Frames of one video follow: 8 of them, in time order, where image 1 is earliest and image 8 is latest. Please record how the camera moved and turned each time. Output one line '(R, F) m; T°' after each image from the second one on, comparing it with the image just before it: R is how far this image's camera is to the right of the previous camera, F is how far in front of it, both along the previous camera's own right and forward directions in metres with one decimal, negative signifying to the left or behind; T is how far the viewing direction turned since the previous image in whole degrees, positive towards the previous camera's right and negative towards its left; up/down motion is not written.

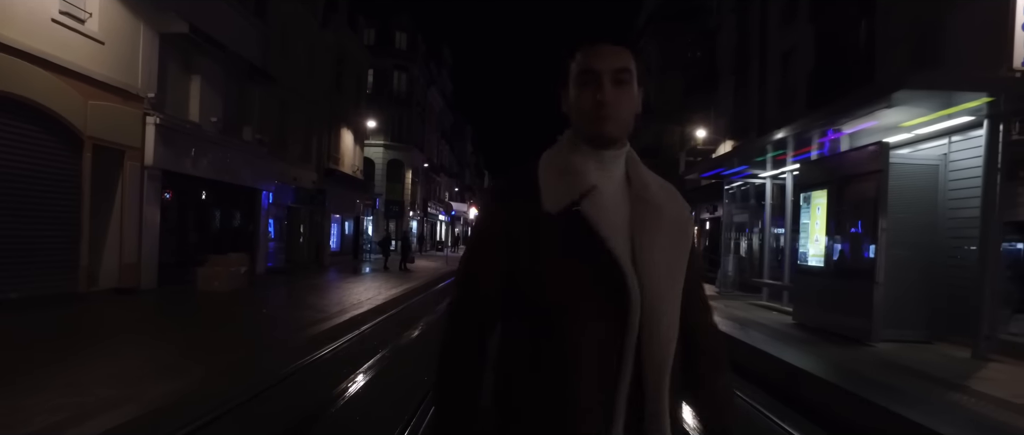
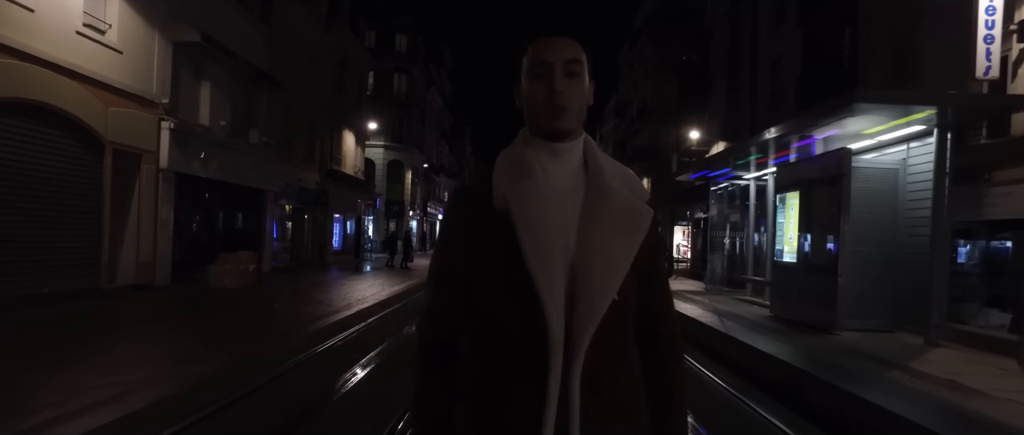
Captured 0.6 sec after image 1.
(+0.1, -0.8) m; 0°
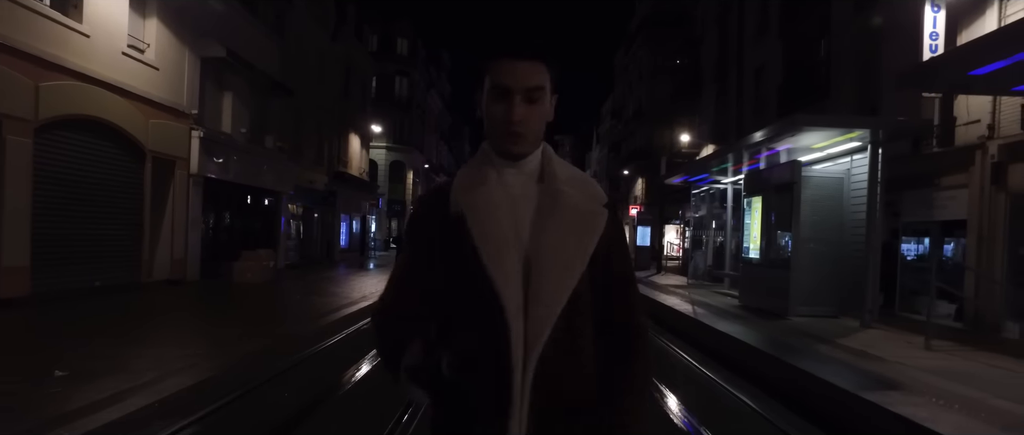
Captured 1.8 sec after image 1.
(0.0, -1.5) m; 0°
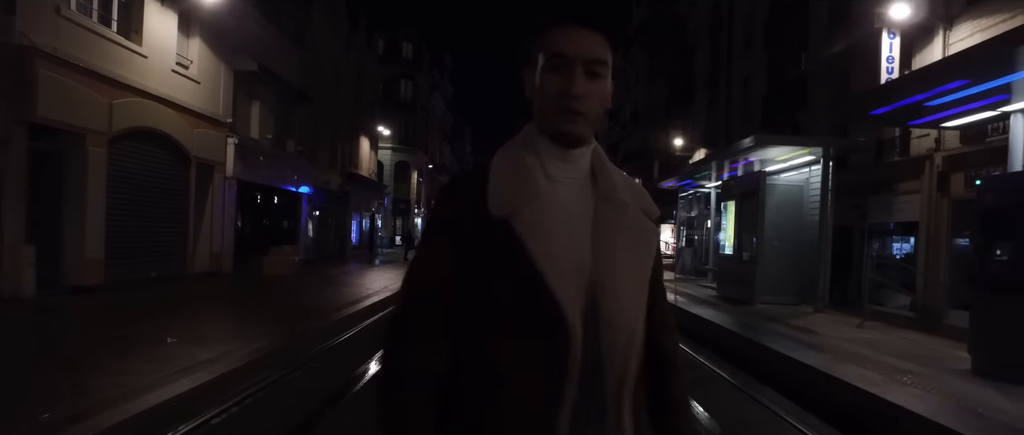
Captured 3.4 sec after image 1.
(-0.2, -1.8) m; 0°
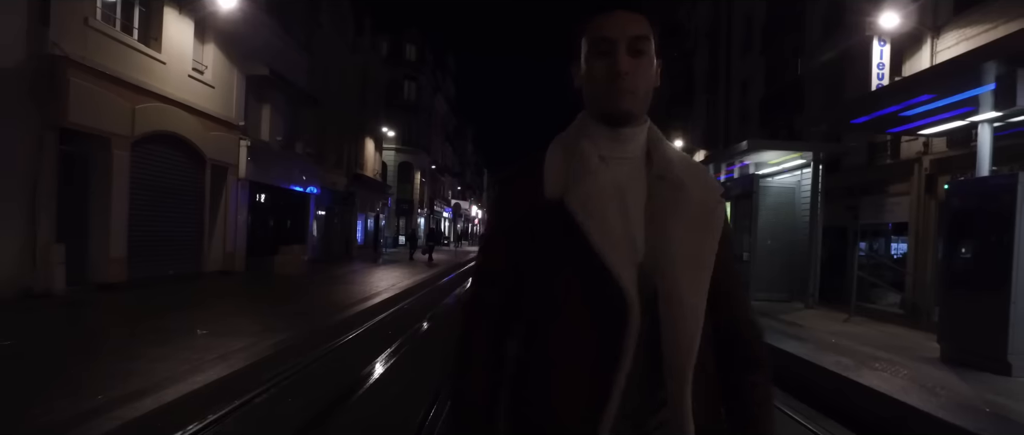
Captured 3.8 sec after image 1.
(-0.1, -0.6) m; 0°
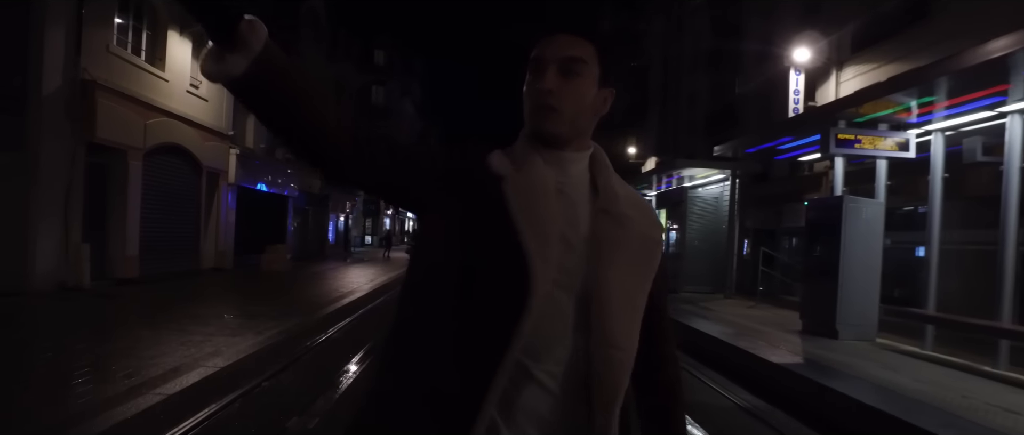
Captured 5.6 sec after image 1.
(-0.2, -2.2) m; +3°
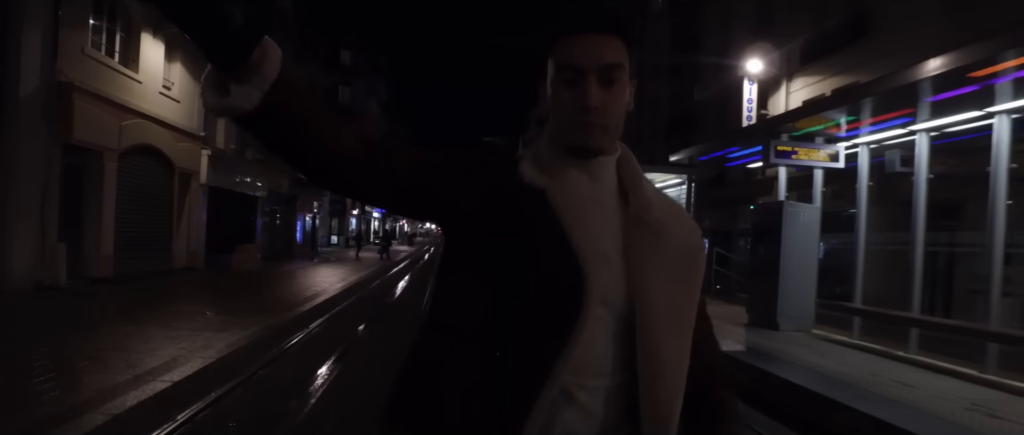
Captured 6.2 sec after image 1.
(-0.1, -0.7) m; +3°
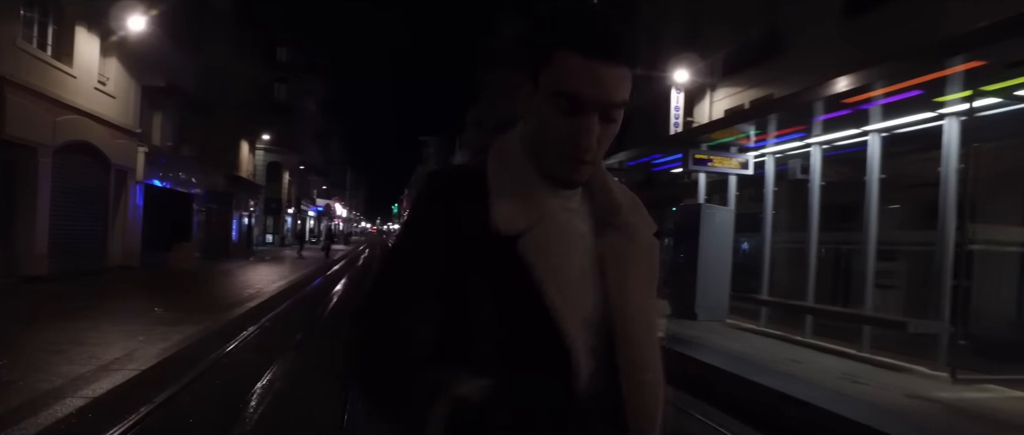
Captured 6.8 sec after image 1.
(-0.1, -0.7) m; +5°
